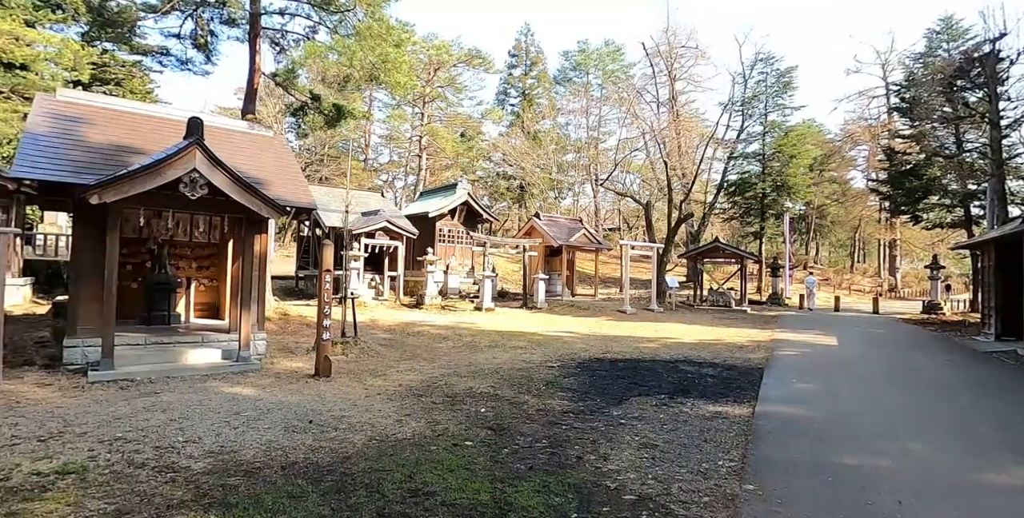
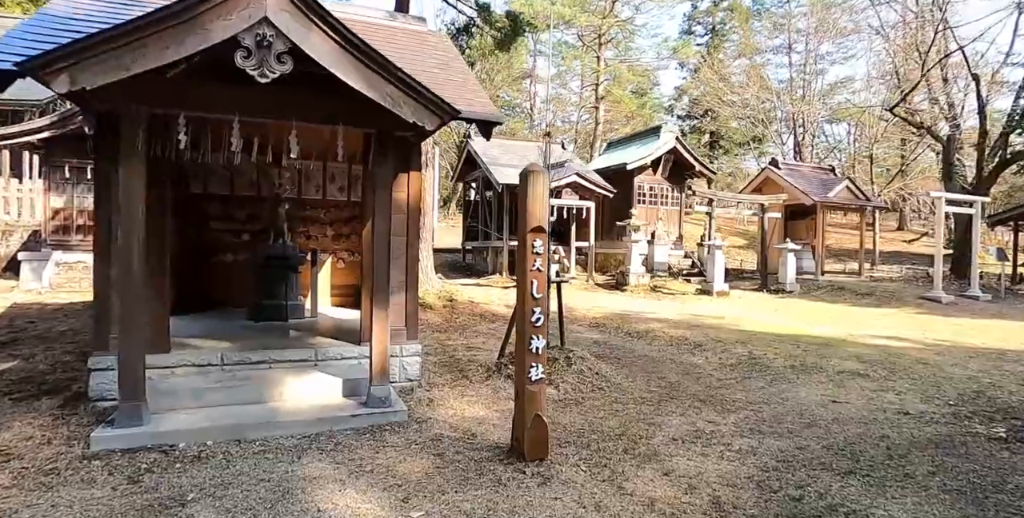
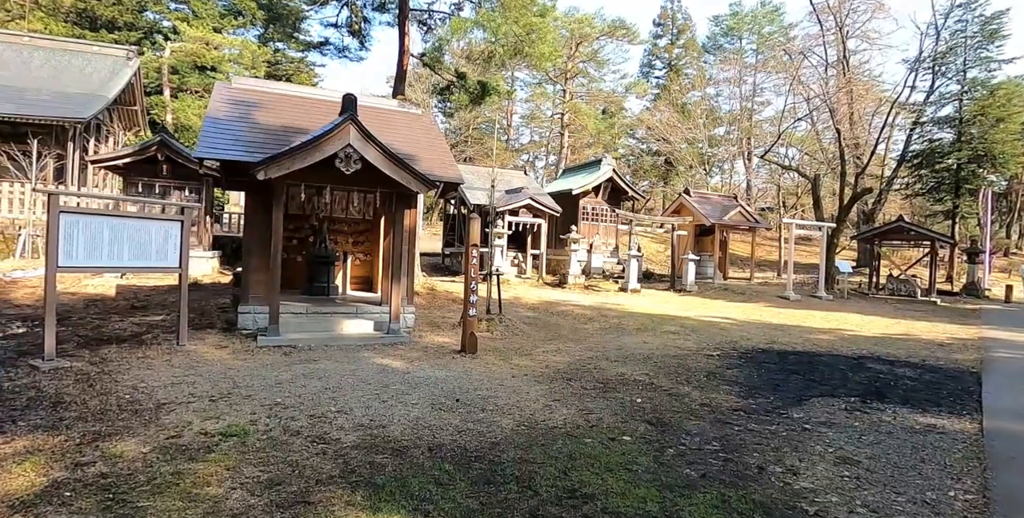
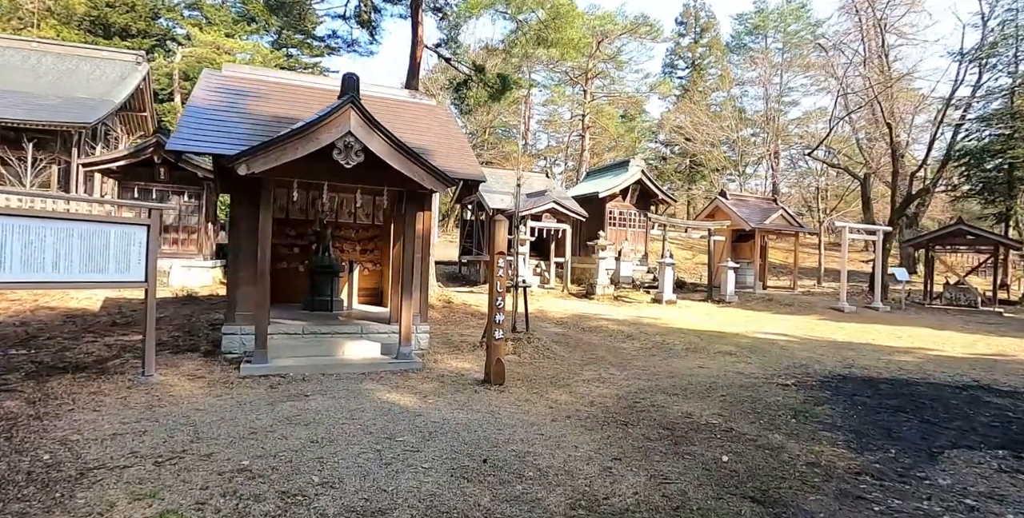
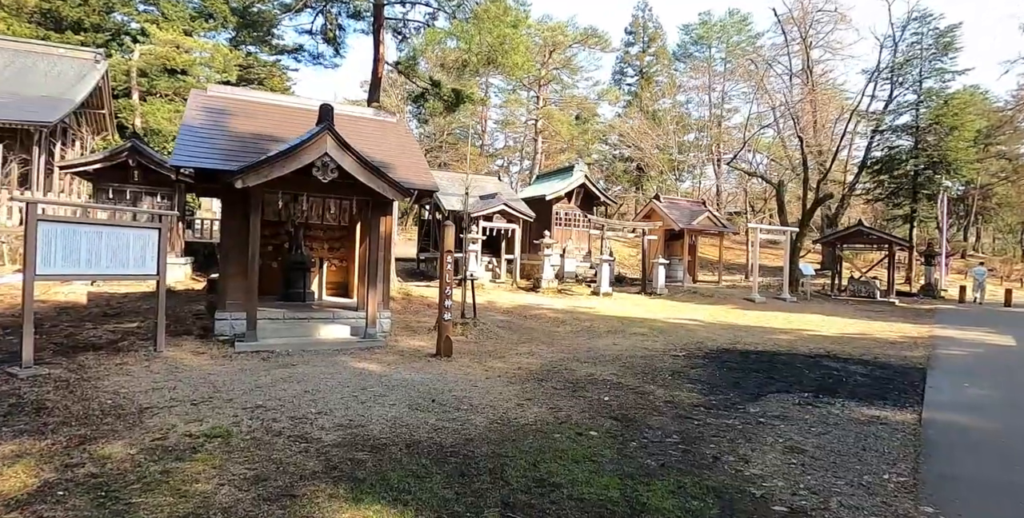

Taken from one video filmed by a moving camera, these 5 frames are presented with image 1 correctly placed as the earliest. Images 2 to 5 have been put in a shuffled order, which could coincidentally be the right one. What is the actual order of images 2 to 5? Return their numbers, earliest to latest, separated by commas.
5, 3, 4, 2
